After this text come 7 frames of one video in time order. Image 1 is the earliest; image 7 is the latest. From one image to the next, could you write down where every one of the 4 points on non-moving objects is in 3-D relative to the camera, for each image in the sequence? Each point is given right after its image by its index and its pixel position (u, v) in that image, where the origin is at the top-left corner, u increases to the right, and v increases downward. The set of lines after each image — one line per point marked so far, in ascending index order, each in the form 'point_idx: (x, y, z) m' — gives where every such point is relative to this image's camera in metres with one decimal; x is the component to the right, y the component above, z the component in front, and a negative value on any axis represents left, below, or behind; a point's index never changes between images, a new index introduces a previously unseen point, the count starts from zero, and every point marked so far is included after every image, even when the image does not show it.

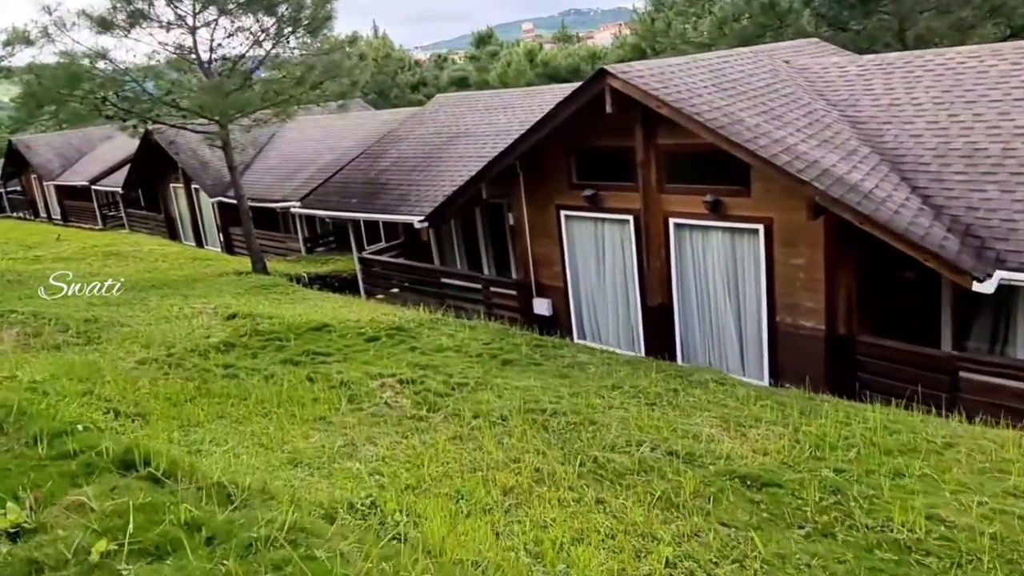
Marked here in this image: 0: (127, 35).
0: (-7.9, +5.3, +13.9) m
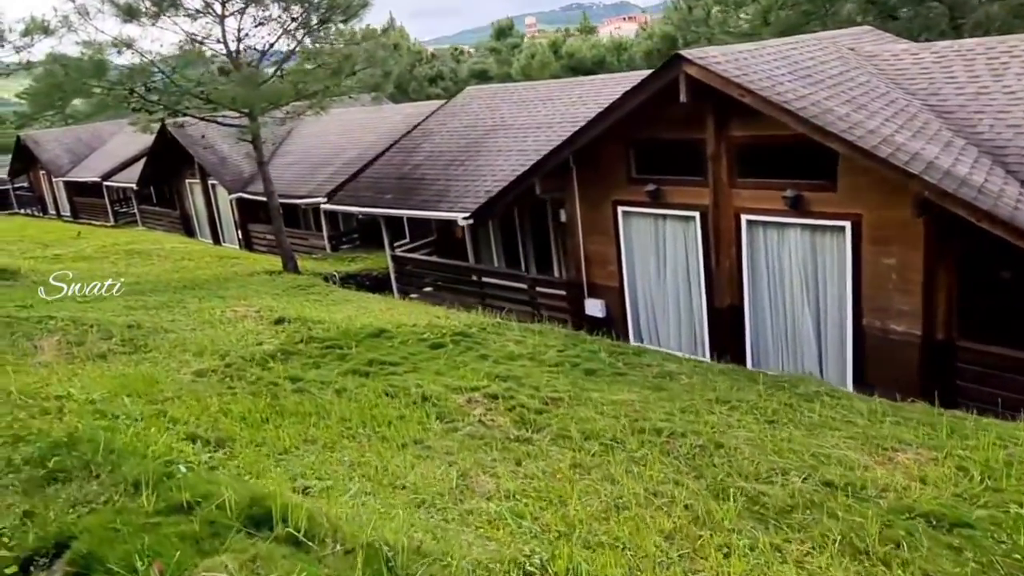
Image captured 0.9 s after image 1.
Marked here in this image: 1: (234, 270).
0: (-7.1, +5.3, +13.3) m
1: (-5.7, +0.3, +13.9) m
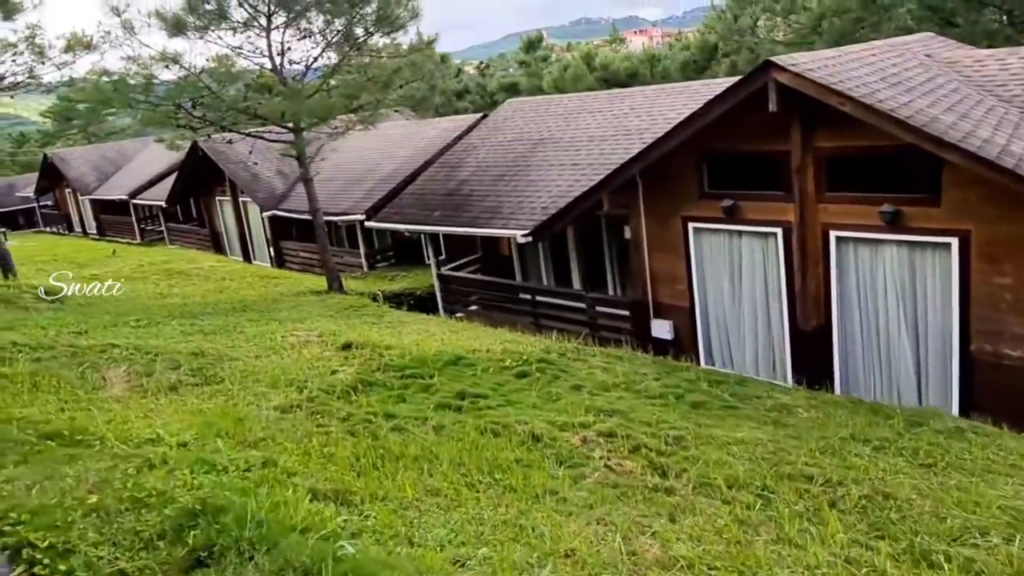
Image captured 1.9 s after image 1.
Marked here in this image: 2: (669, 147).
0: (-6.0, +4.9, +13.0) m
1: (-4.7, -0.1, +13.5) m
2: (+2.3, +2.0, +9.7) m
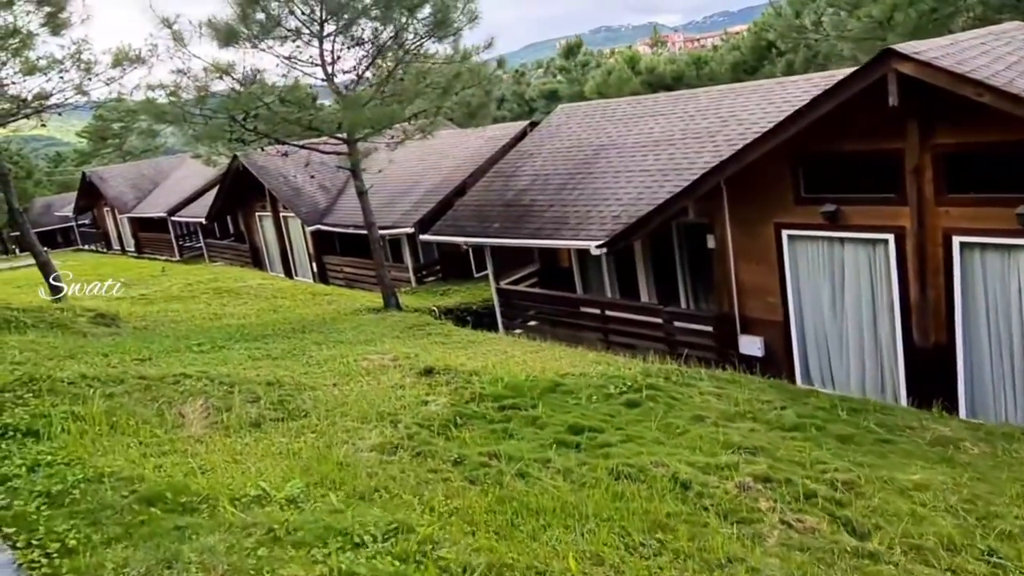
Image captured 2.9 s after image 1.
0: (-4.9, +4.5, +12.6) m
1: (-3.4, -0.4, +13.0) m
2: (+3.3, +1.8, +8.9) m
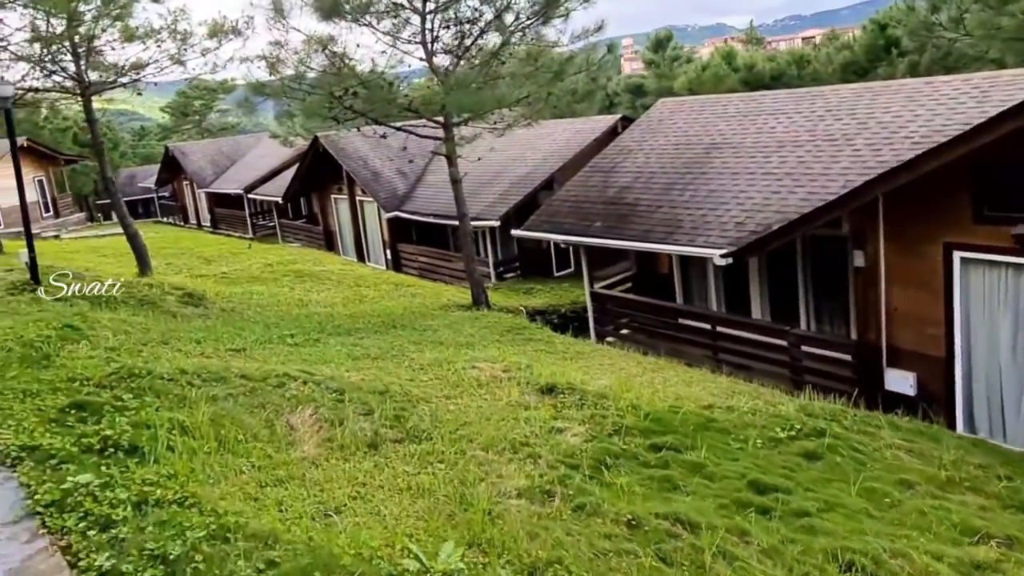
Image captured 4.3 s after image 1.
0: (-2.8, +4.7, +11.9) m
1: (-1.6, -0.3, +12.2) m
2: (+4.9, +1.5, +7.6) m
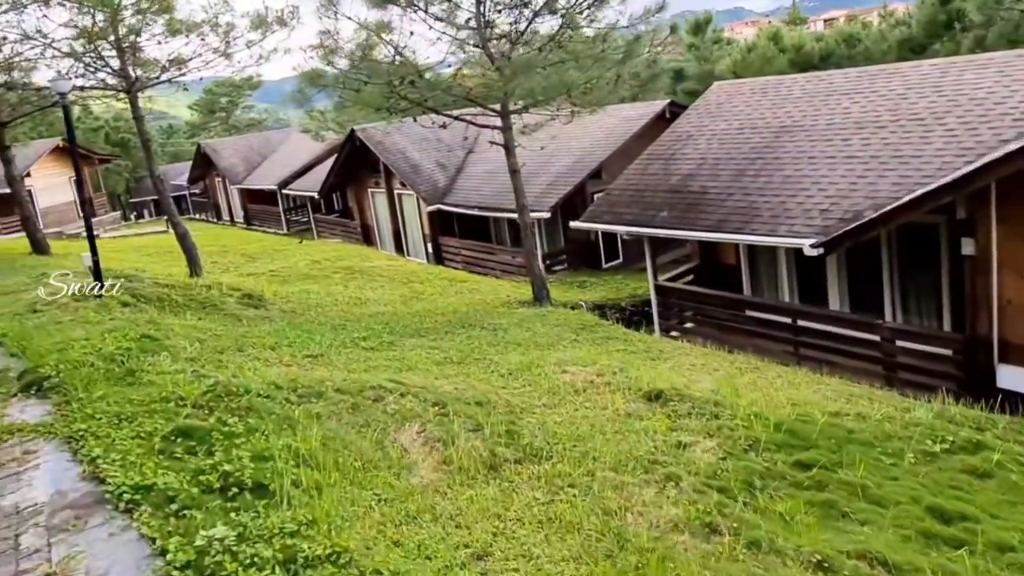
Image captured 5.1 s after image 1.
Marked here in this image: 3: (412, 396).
0: (-1.7, +4.8, +11.4) m
1: (-0.5, -0.2, +11.8) m
2: (+5.8, +1.6, +6.9) m
3: (-0.8, -0.9, +5.5) m
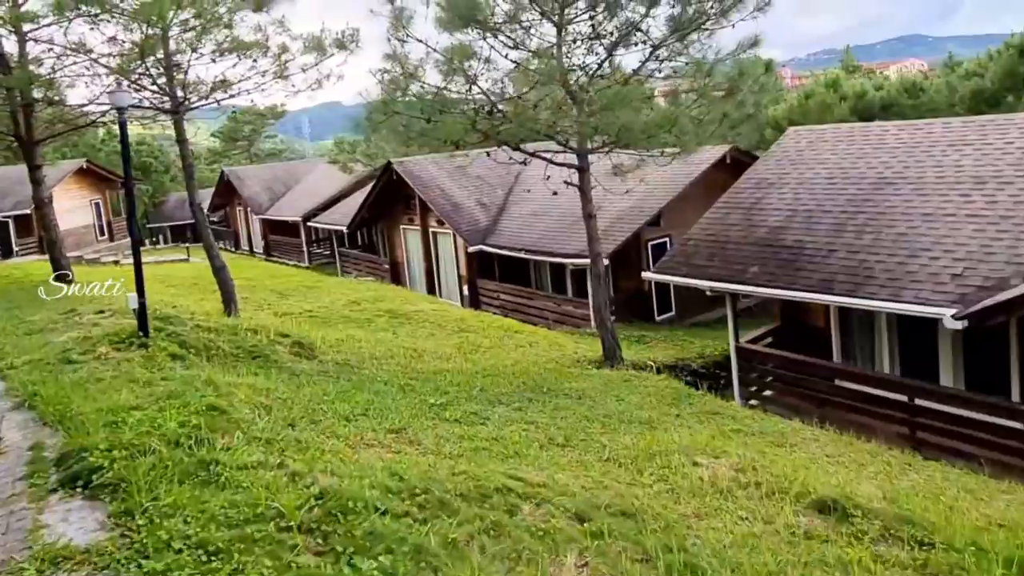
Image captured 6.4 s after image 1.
0: (-0.4, +3.9, +10.5) m
1: (+0.6, -1.1, +10.6) m
2: (+7.0, +0.7, +5.8) m
3: (+0.2, -1.4, +4.3) m
